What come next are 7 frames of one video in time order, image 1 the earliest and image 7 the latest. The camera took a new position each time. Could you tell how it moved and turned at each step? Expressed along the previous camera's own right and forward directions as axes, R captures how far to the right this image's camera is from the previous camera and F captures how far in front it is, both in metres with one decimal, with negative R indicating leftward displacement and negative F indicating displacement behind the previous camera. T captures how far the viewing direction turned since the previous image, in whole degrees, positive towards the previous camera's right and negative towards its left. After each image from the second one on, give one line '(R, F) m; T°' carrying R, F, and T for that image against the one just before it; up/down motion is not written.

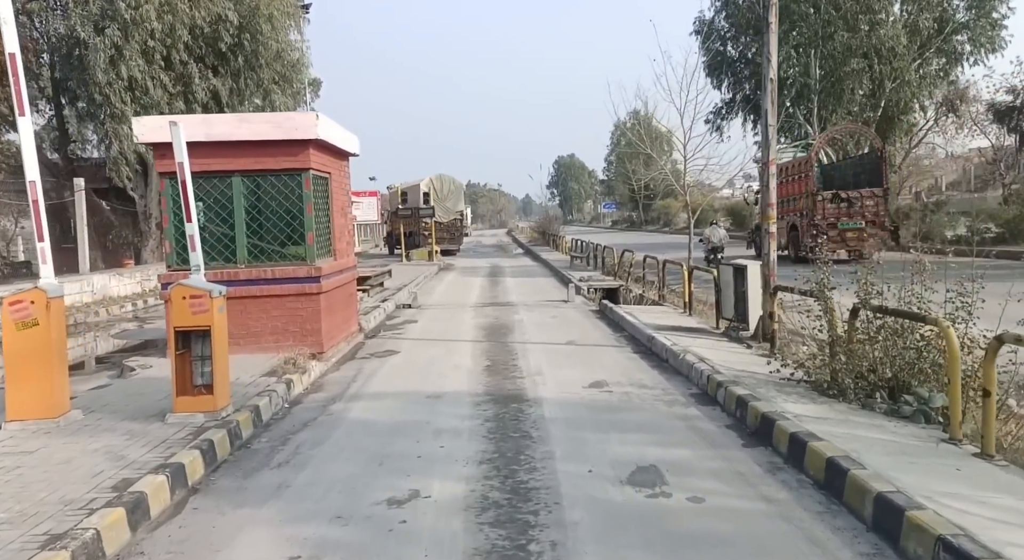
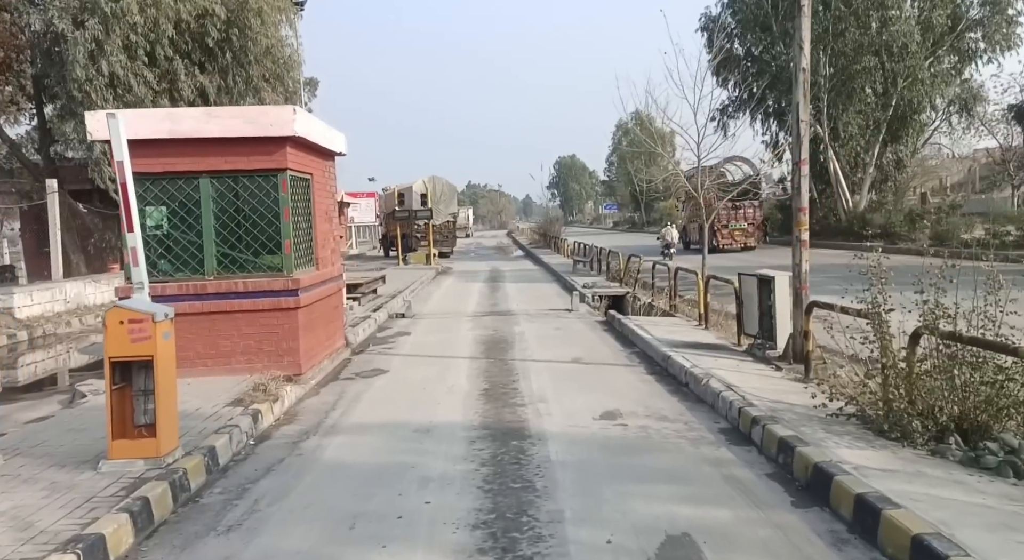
(0.0, +1.1) m; 0°
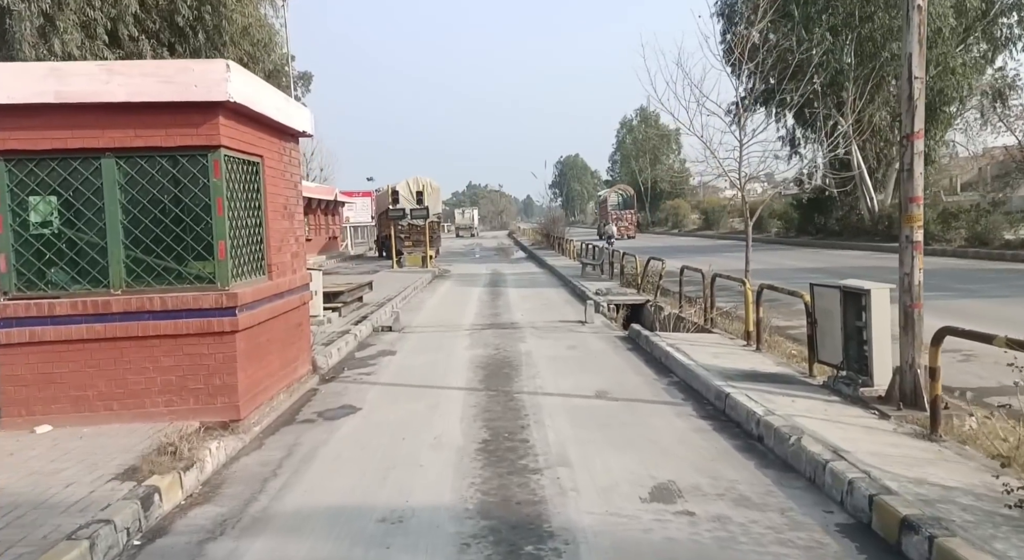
(-0.1, +2.4) m; 0°
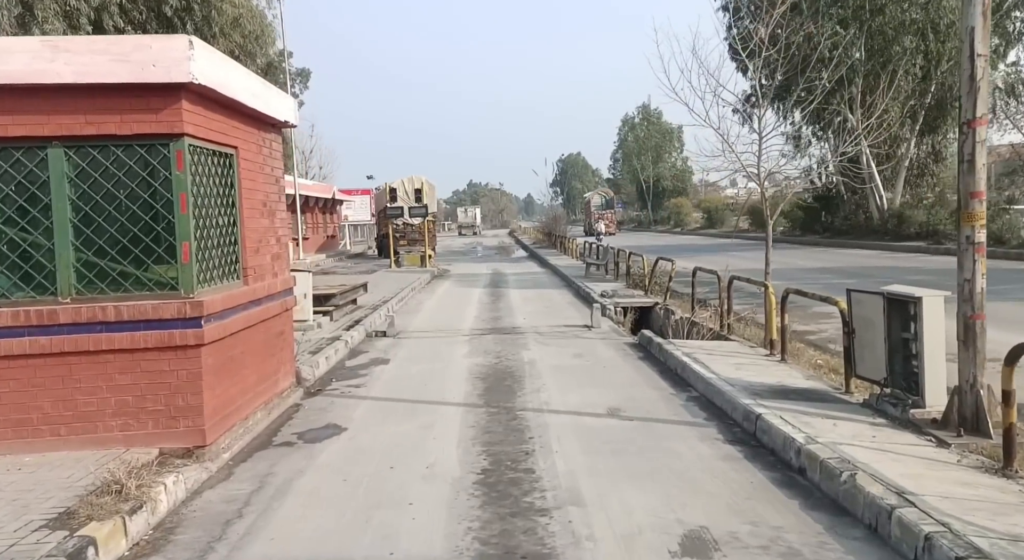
(0.0, +0.9) m; 0°
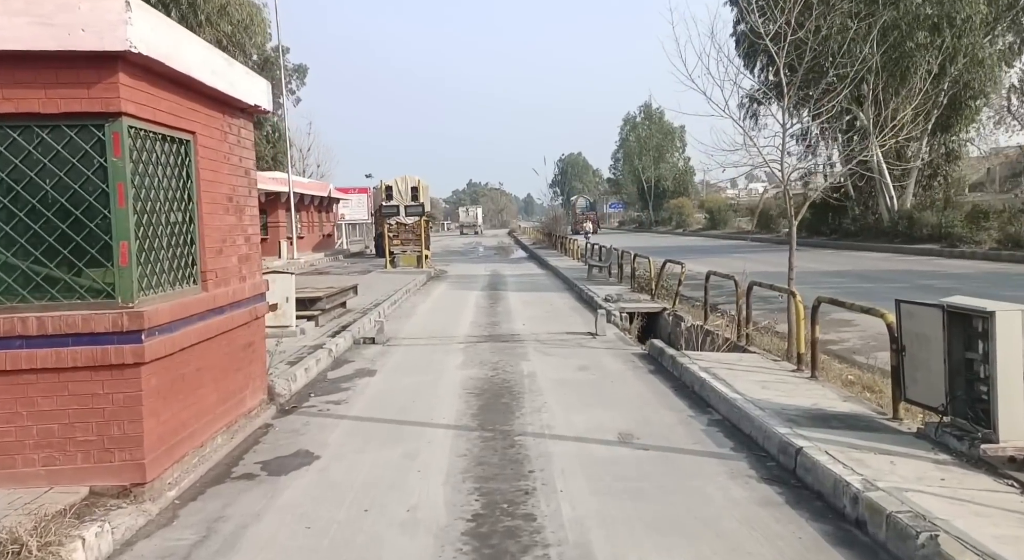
(0.0, +1.0) m; 0°
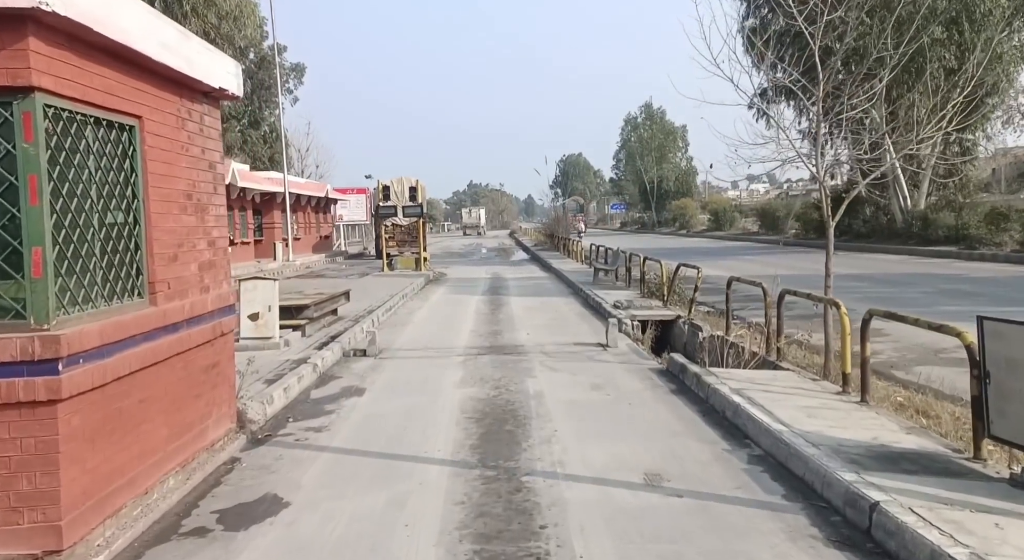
(0.0, +1.1) m; 0°
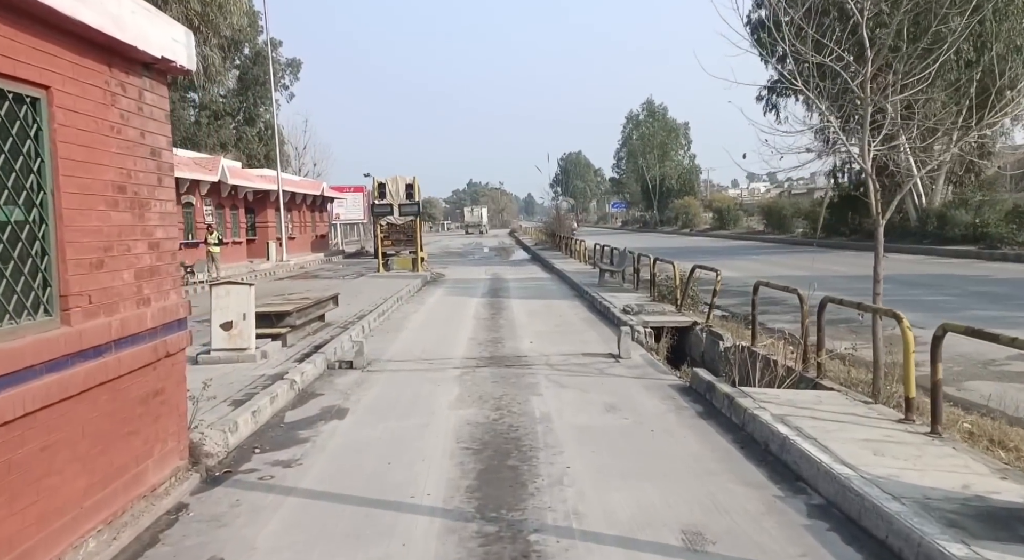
(0.0, +1.2) m; 0°
